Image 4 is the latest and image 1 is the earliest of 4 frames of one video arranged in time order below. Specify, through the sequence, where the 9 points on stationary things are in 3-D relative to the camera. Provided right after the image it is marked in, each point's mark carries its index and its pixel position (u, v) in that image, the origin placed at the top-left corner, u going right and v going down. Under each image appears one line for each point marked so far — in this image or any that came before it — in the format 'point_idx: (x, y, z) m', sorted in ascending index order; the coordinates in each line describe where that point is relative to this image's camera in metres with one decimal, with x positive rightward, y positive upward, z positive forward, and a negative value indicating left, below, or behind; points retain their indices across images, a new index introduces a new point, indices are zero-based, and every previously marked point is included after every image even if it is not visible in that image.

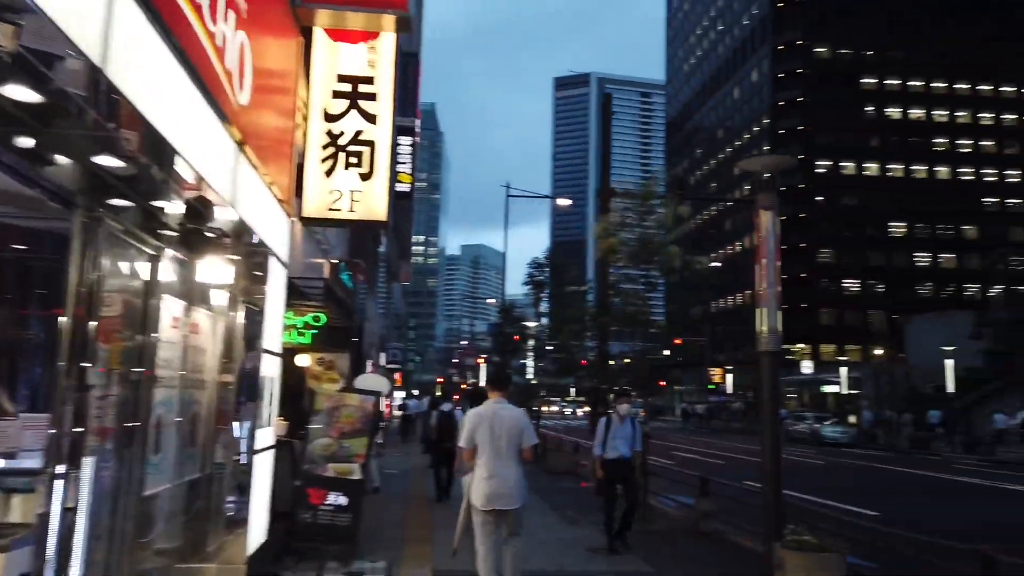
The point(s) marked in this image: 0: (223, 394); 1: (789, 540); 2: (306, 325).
0: (-2.8, -1.0, +7.2) m
1: (+2.4, -2.2, +6.6) m
2: (-3.6, -0.6, +13.0) m
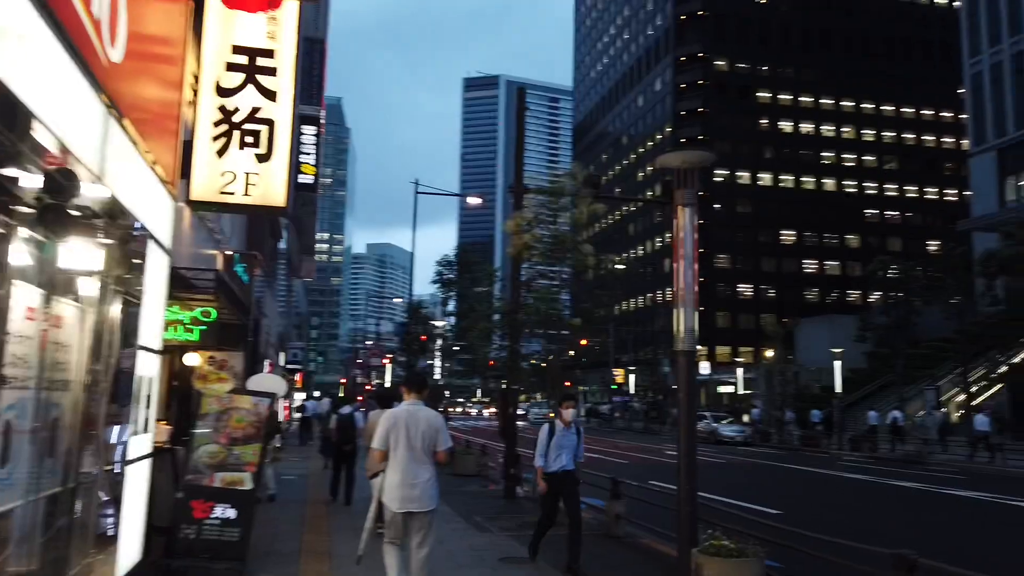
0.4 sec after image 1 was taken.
0: (-3.6, -0.9, +6.4) m
1: (+1.7, -2.2, +6.4) m
2: (-5.1, -0.5, +12.0) m
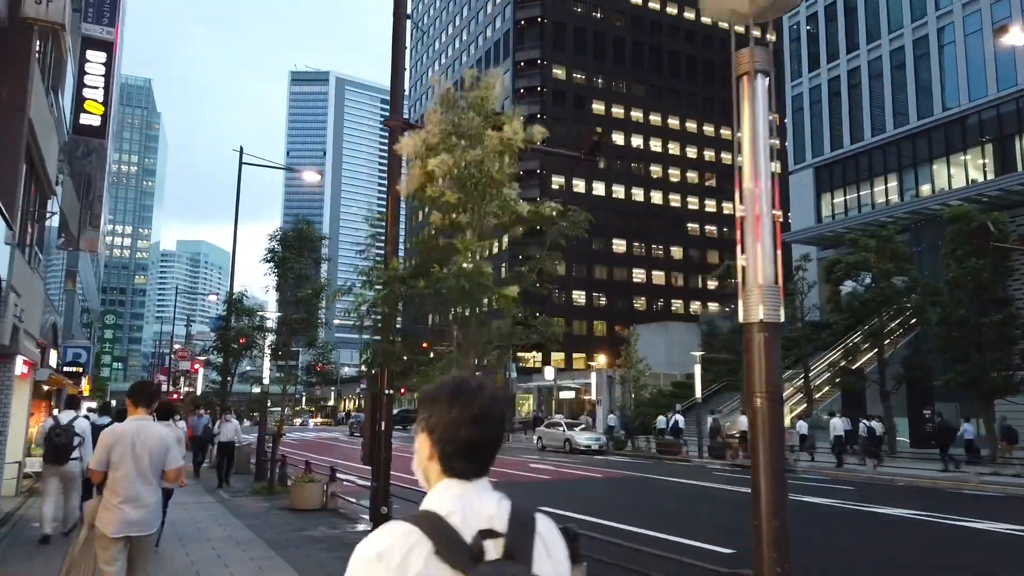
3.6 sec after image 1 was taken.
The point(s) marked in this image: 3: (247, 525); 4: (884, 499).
0: (-3.5, -0.3, +1.9) m
1: (+1.6, -1.7, +3.1) m
2: (-6.2, +0.1, +7.0) m
3: (-4.2, -3.8, +12.0) m
4: (+9.8, -5.5, +19.7) m
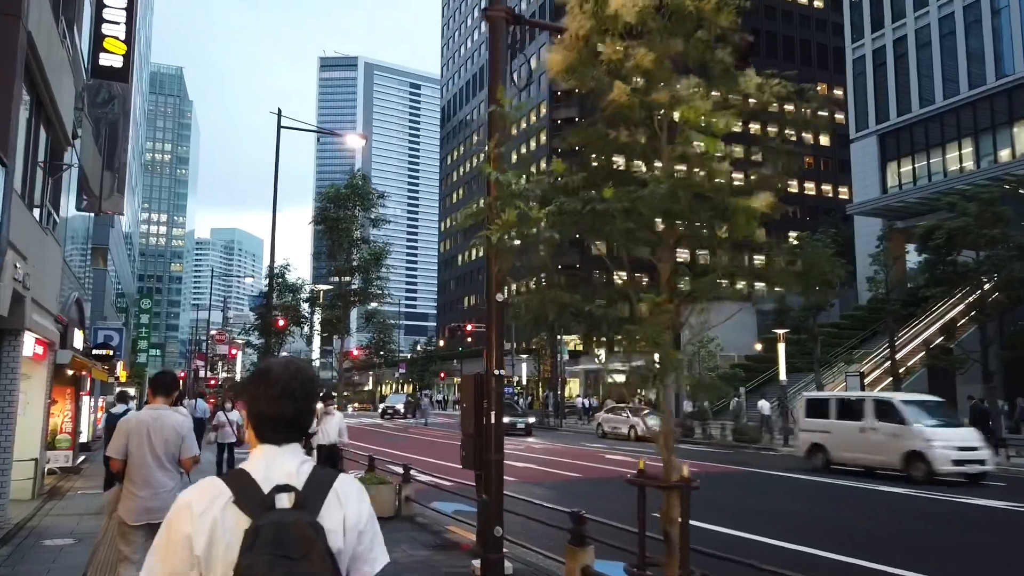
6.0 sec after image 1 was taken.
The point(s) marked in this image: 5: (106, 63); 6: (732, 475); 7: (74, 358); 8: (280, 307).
0: (-2.3, 0.0, -0.7) m
1: (+2.9, -1.3, +0.3) m
2: (-4.8, +0.5, +4.6) m
3: (-2.6, -3.2, +9.5) m
4: (+11.8, -4.6, +16.7) m
5: (-8.1, +4.5, +14.9) m
6: (+6.2, -5.0, +20.0) m
7: (-9.5, -1.5, +16.2) m
8: (-6.4, -0.5, +20.5) m
